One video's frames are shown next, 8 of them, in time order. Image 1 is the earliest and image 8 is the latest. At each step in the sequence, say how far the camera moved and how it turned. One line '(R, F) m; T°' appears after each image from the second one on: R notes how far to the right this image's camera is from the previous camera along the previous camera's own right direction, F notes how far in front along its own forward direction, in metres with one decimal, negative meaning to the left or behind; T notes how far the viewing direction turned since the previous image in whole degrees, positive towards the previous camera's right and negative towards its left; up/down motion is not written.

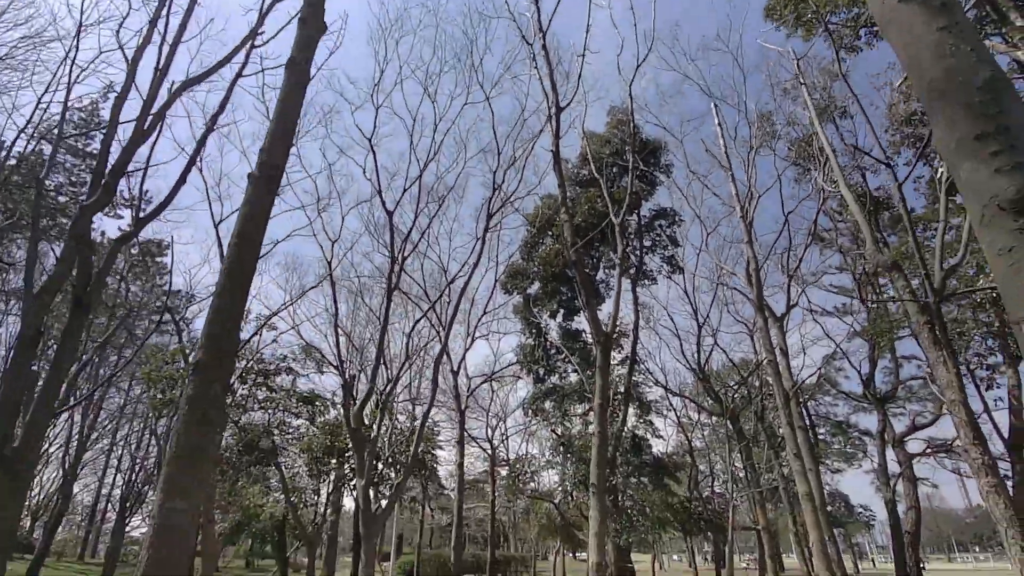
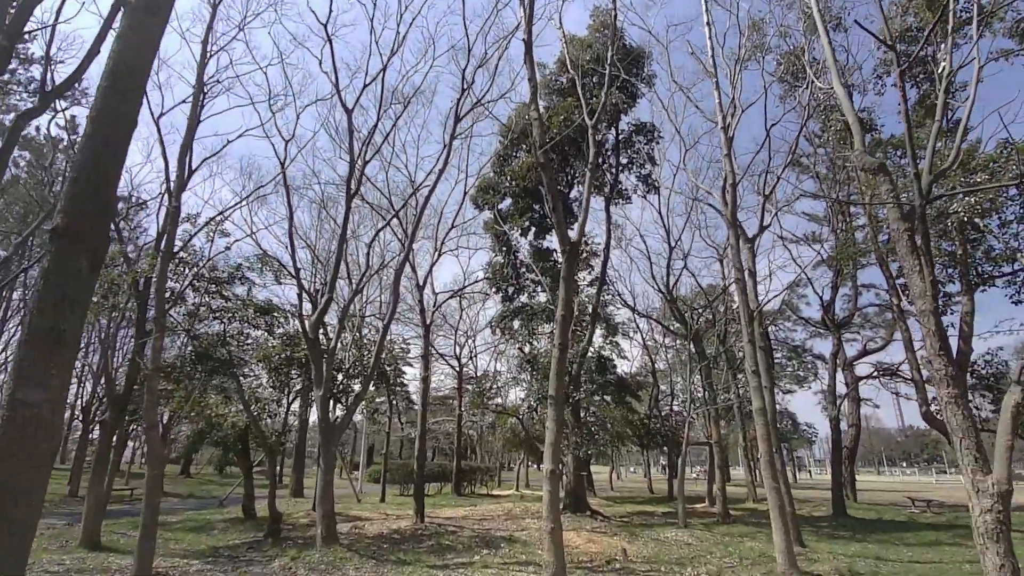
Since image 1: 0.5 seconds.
(+0.2, +0.4) m; +3°
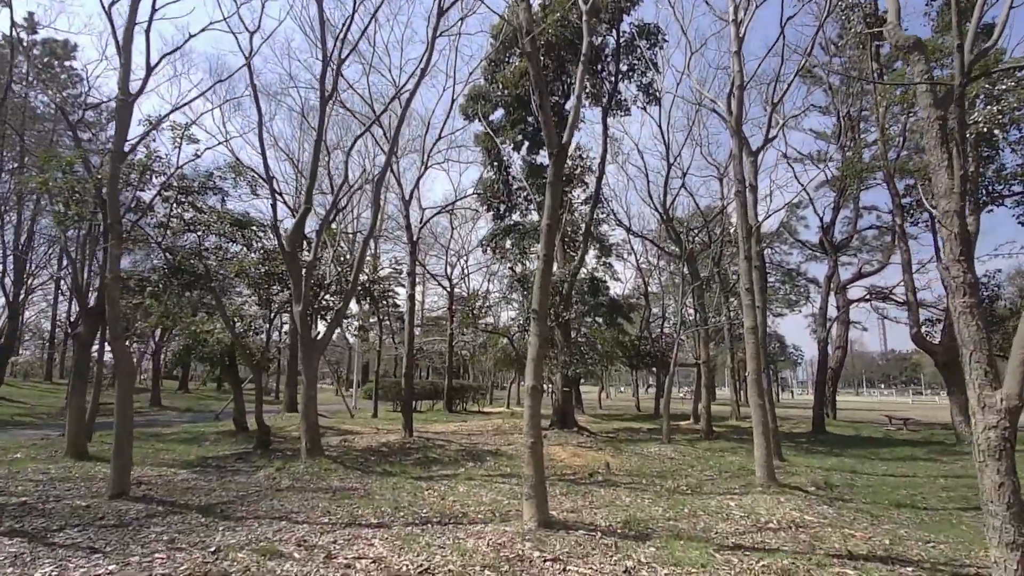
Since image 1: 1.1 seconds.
(+0.2, +0.4) m; 0°
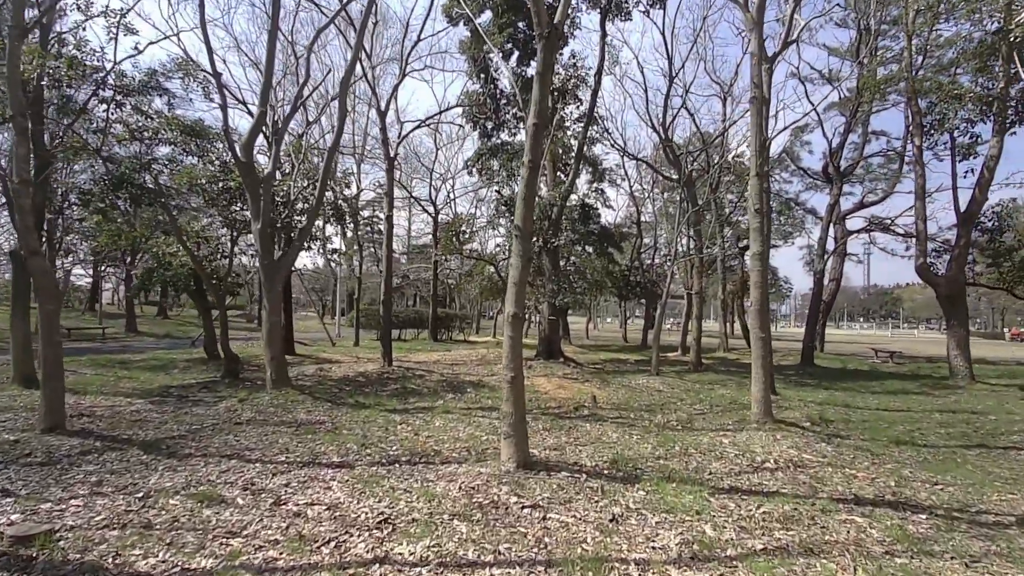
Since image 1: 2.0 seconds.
(+0.1, +0.8) m; +1°
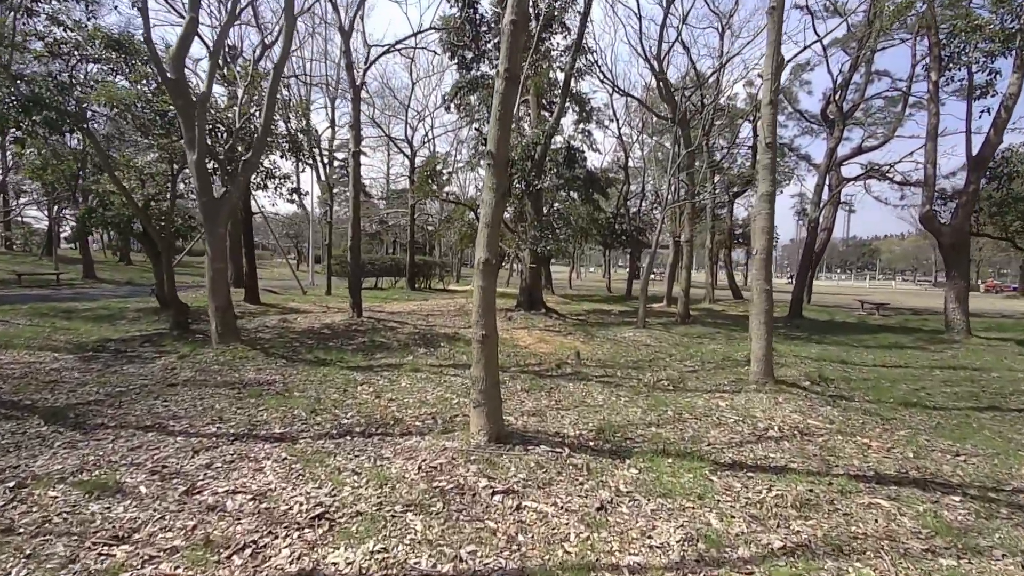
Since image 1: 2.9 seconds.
(+0.1, +0.8) m; +2°
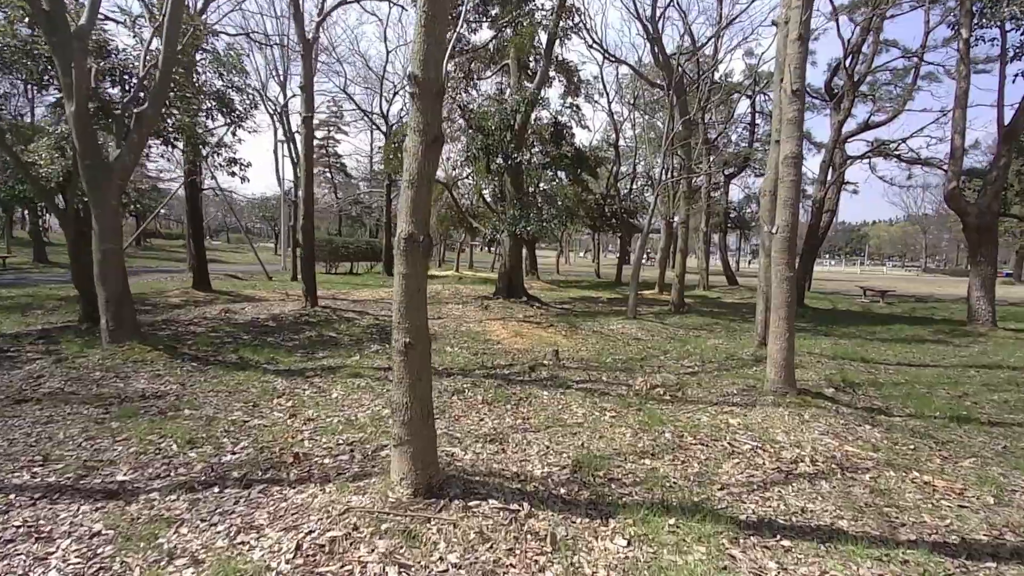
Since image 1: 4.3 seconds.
(+0.3, +1.3) m; +1°
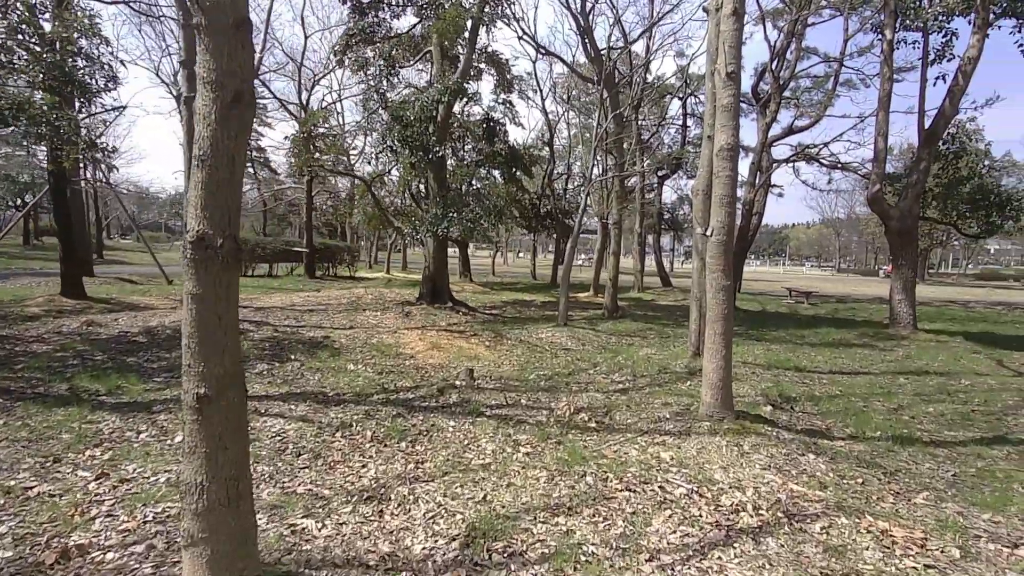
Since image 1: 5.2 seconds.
(+0.4, +0.8) m; +6°
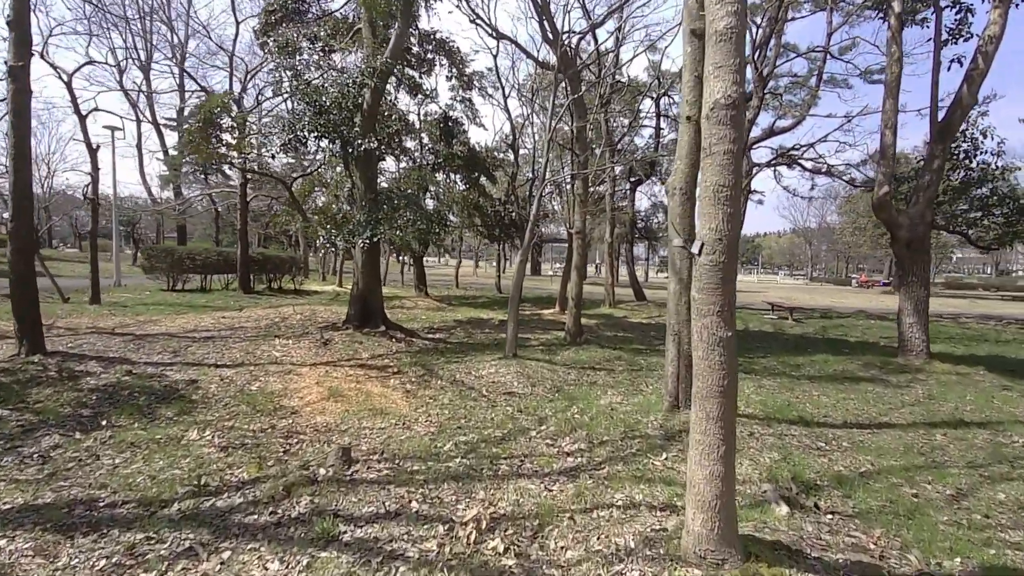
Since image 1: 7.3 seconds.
(+0.6, +1.8) m; +2°
